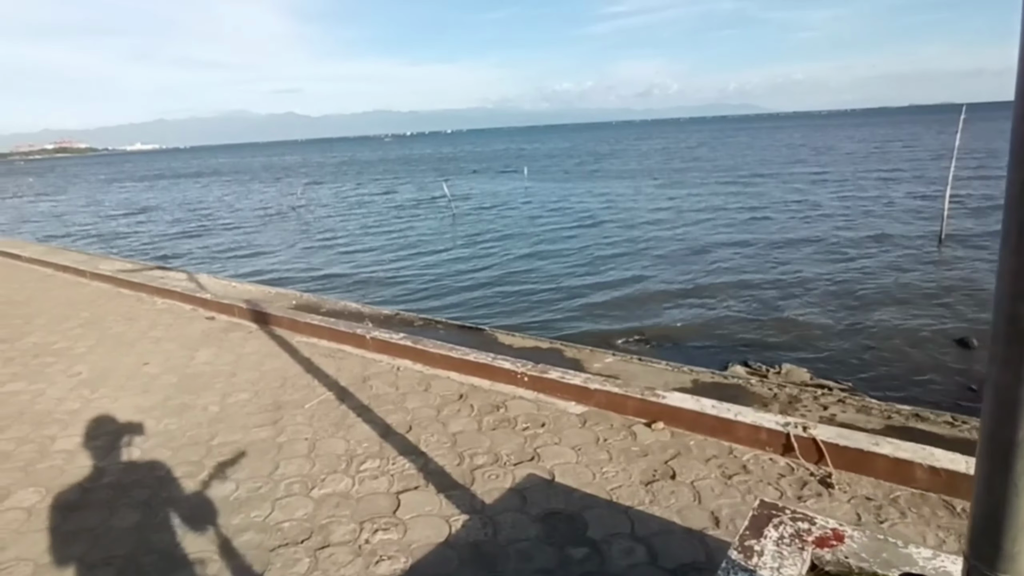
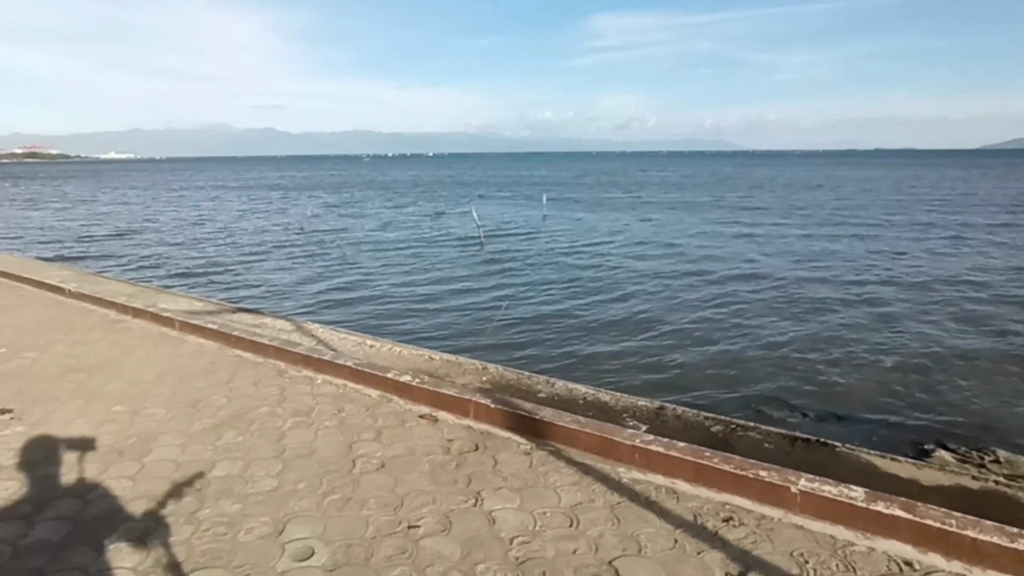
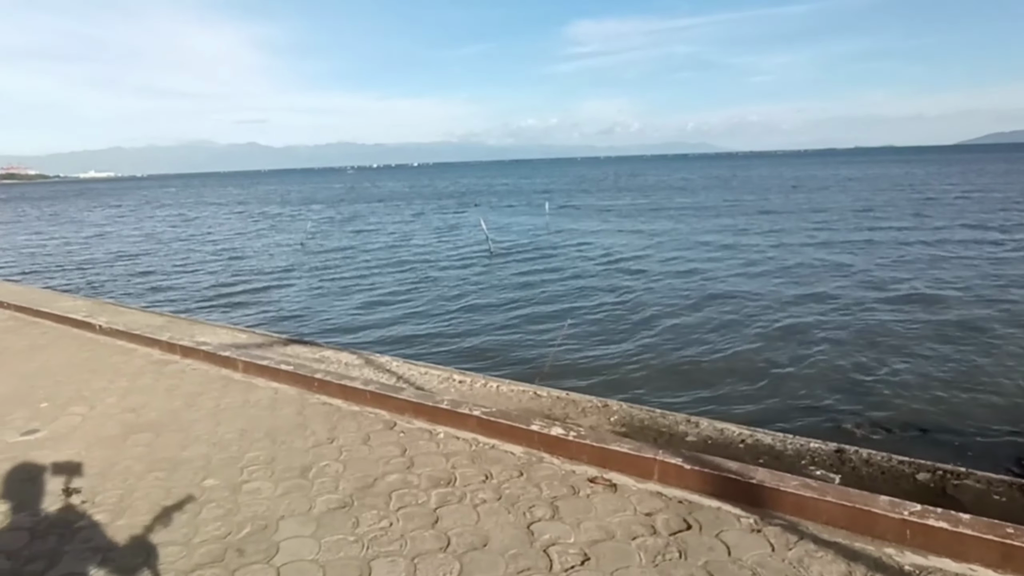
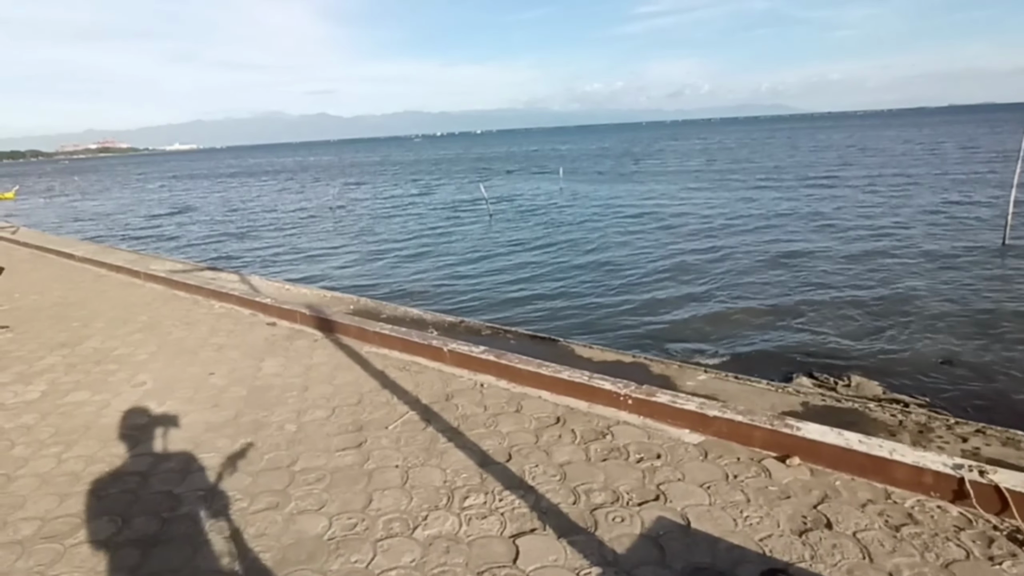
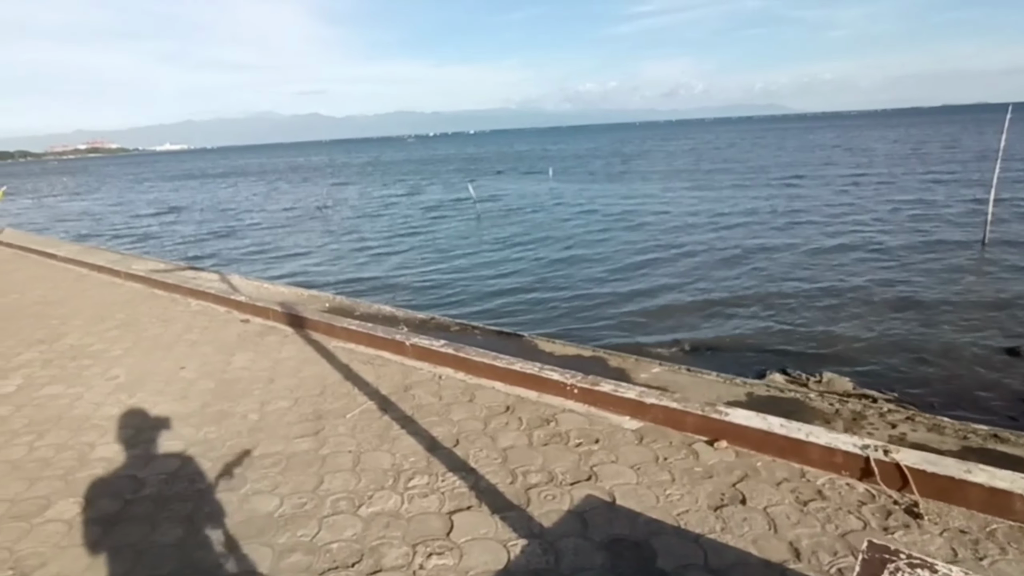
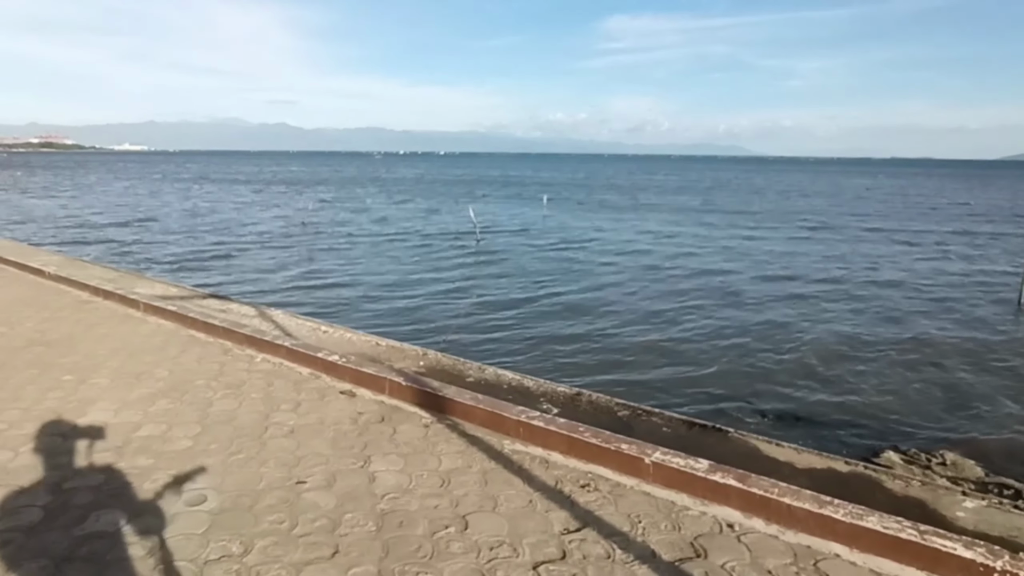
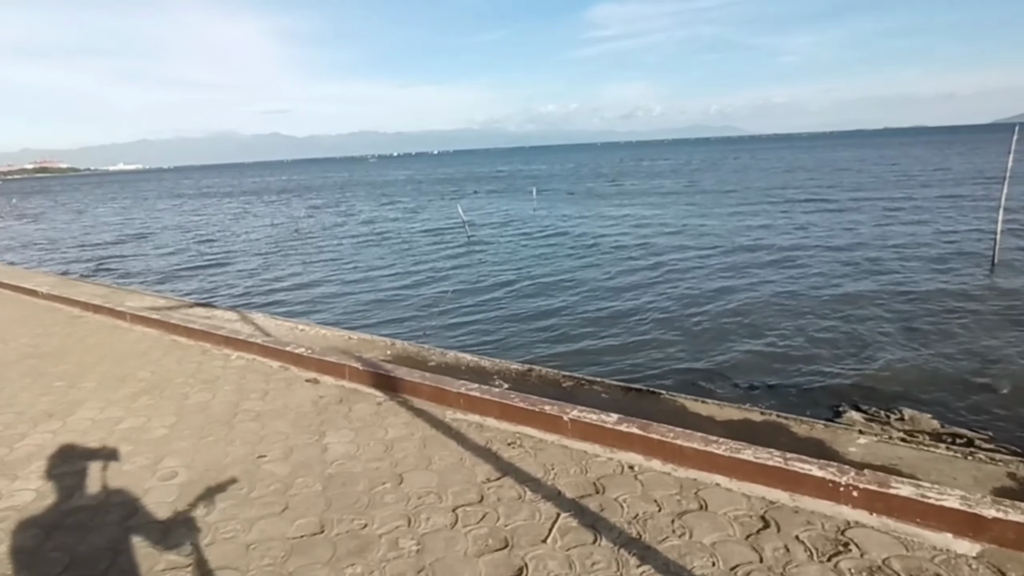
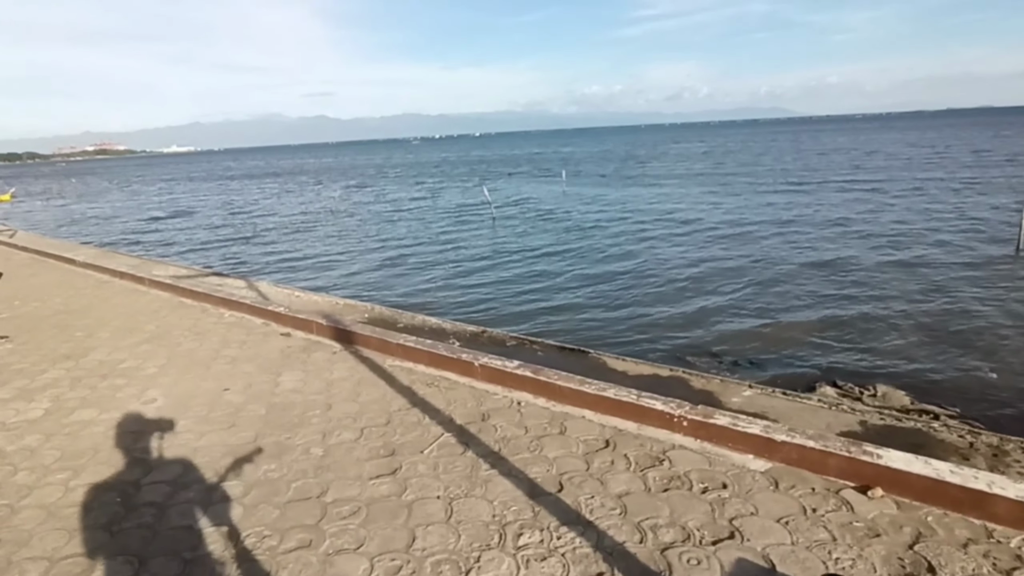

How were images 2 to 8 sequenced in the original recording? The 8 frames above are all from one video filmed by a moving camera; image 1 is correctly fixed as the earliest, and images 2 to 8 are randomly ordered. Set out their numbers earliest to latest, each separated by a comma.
5, 4, 8, 7, 6, 2, 3
